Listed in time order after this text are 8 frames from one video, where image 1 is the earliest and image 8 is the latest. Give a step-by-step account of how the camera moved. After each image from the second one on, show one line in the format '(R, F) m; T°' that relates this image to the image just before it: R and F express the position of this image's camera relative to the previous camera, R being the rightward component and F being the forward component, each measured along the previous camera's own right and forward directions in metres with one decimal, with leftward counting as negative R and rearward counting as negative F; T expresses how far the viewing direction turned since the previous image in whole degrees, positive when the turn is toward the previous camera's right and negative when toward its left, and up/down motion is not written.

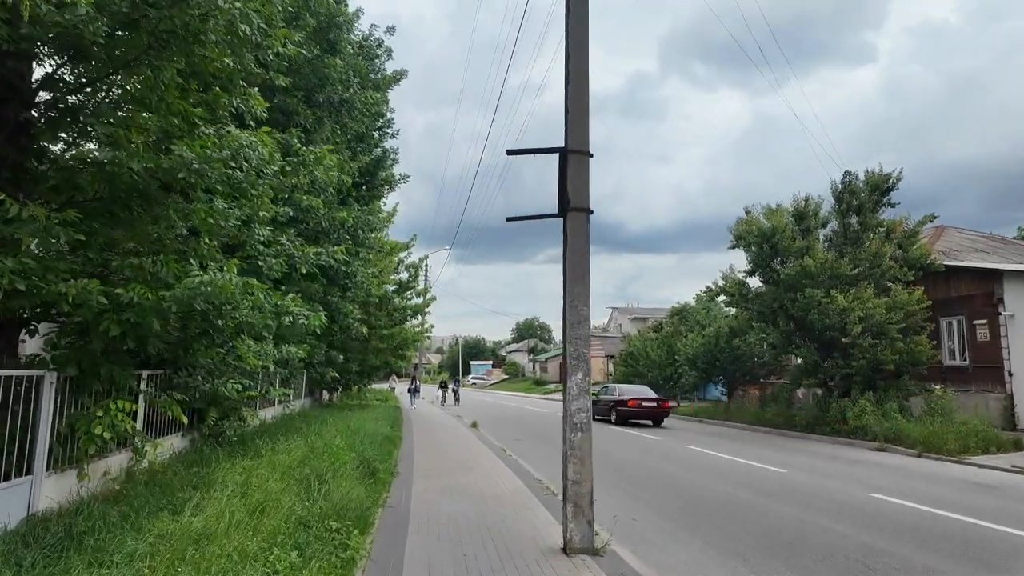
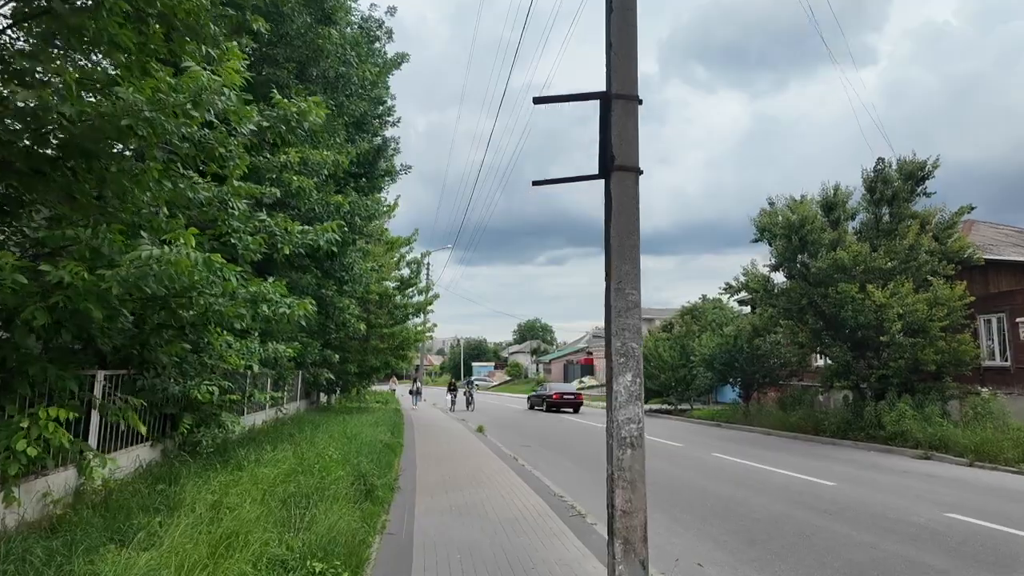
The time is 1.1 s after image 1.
(-0.2, +1.1) m; 0°
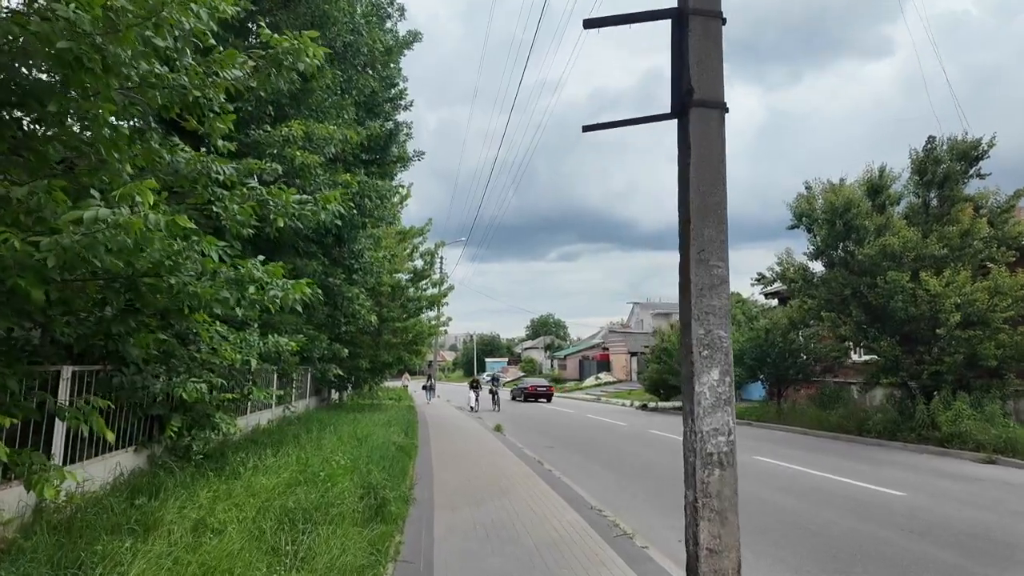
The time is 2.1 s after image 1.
(-0.2, +0.9) m; -1°
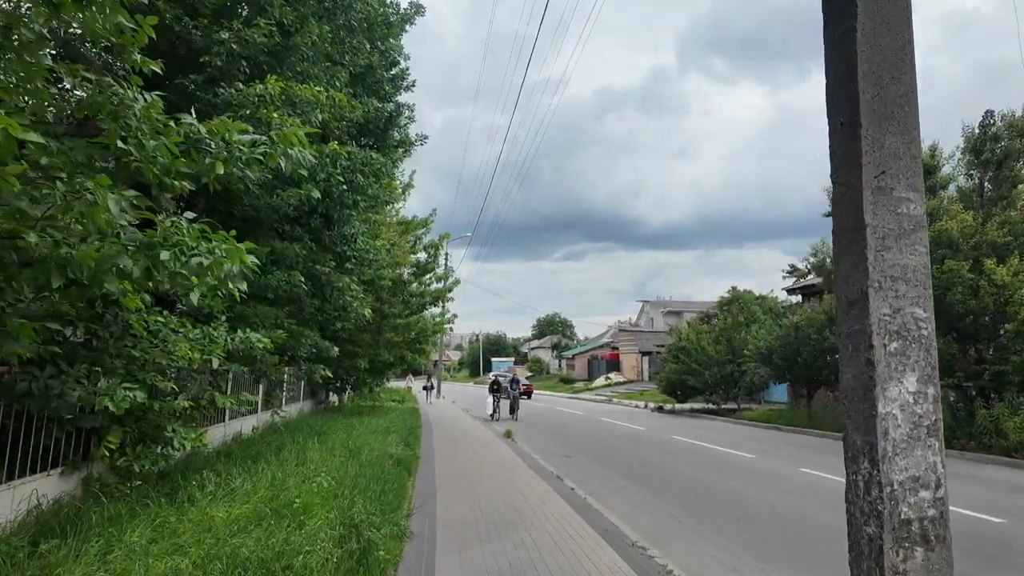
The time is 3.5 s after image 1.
(-0.1, +1.3) m; -1°
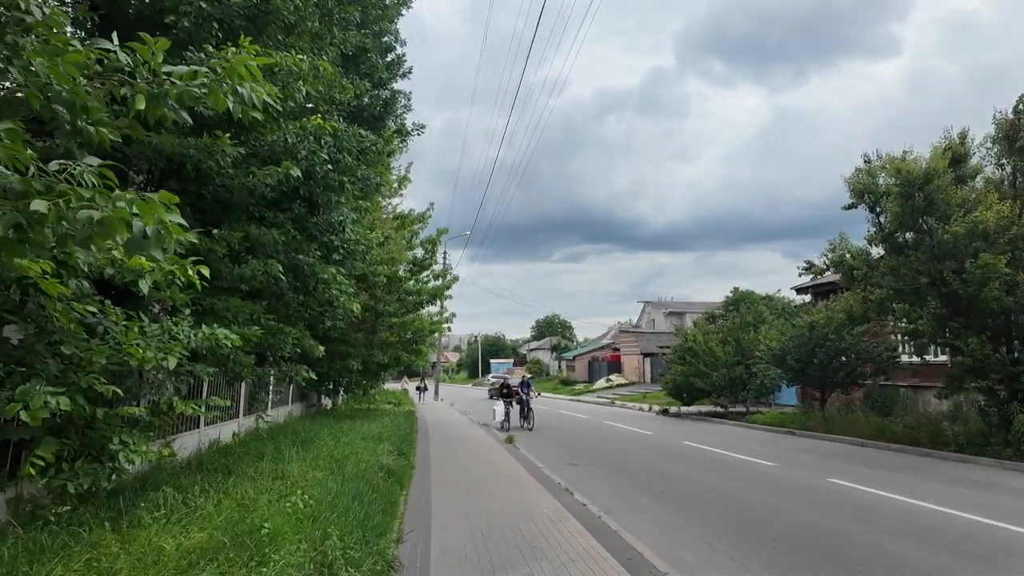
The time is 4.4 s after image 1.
(-0.1, +0.8) m; 0°
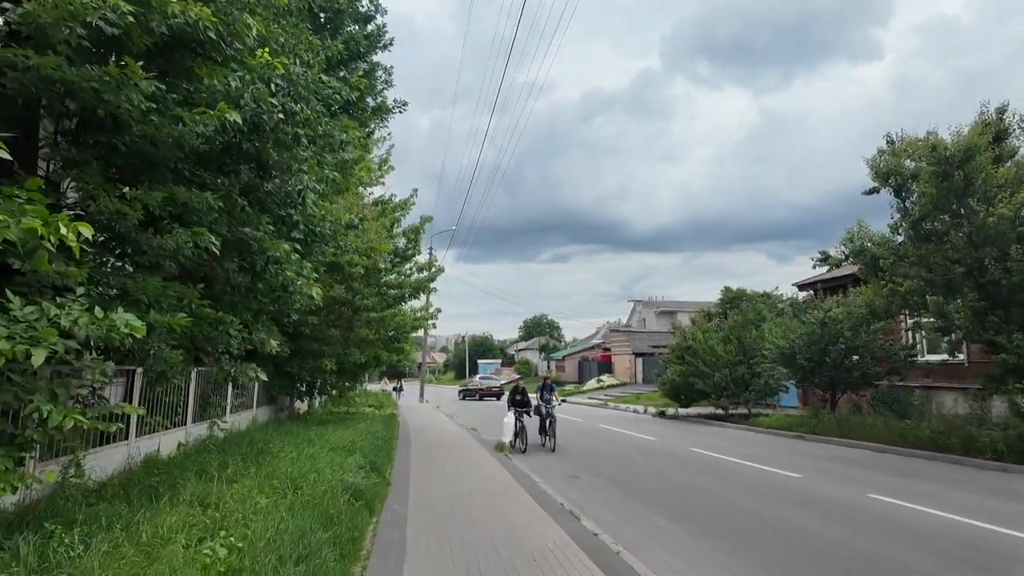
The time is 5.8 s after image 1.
(-0.1, +1.3) m; +1°
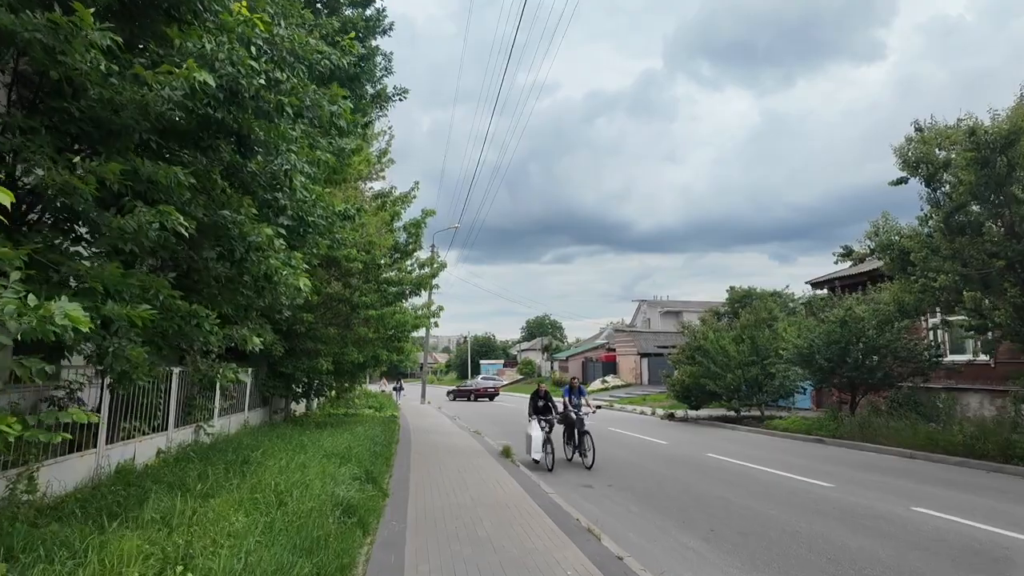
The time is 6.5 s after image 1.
(-0.1, +0.7) m; 0°
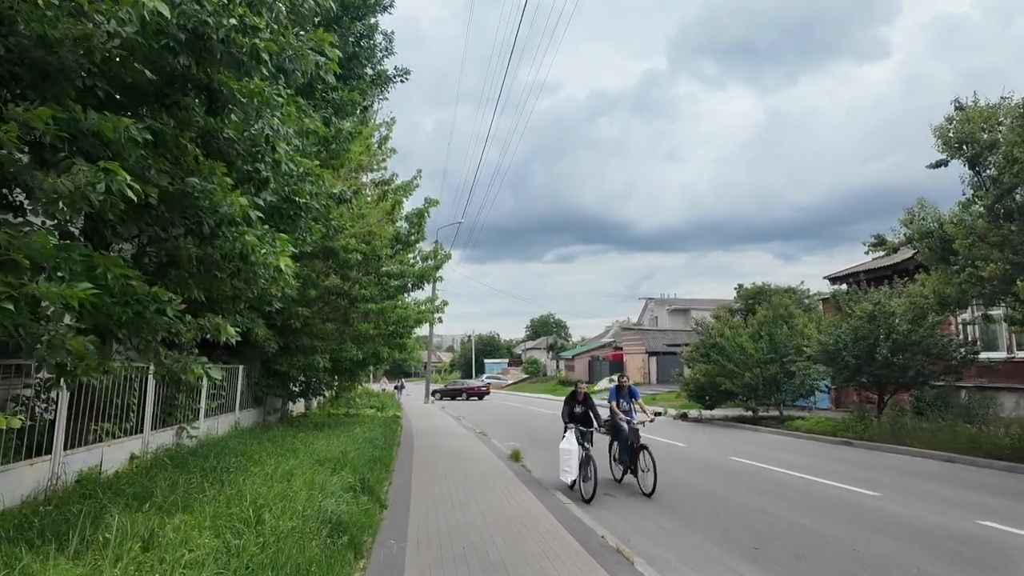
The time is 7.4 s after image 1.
(-0.1, +0.8) m; 0°
